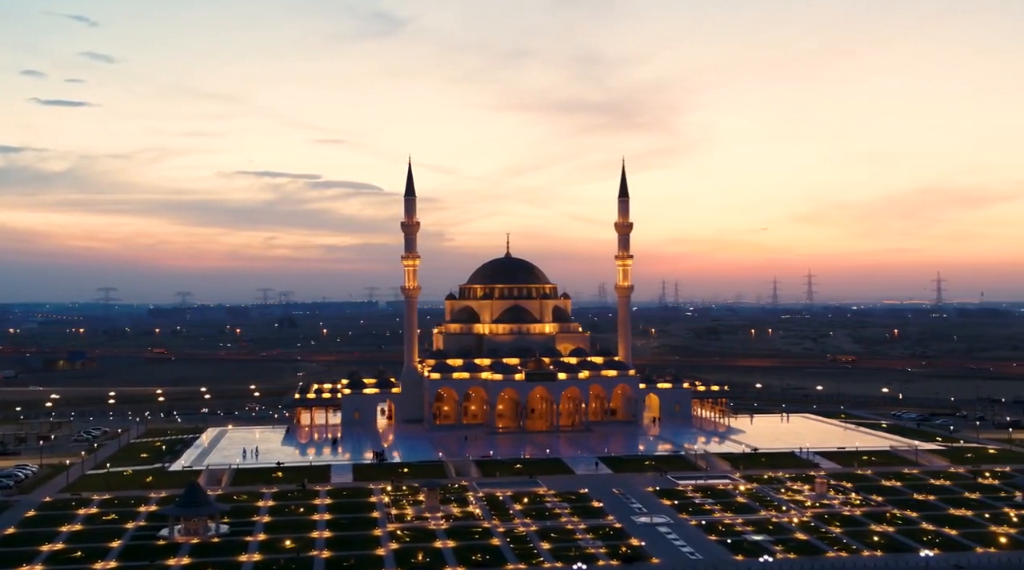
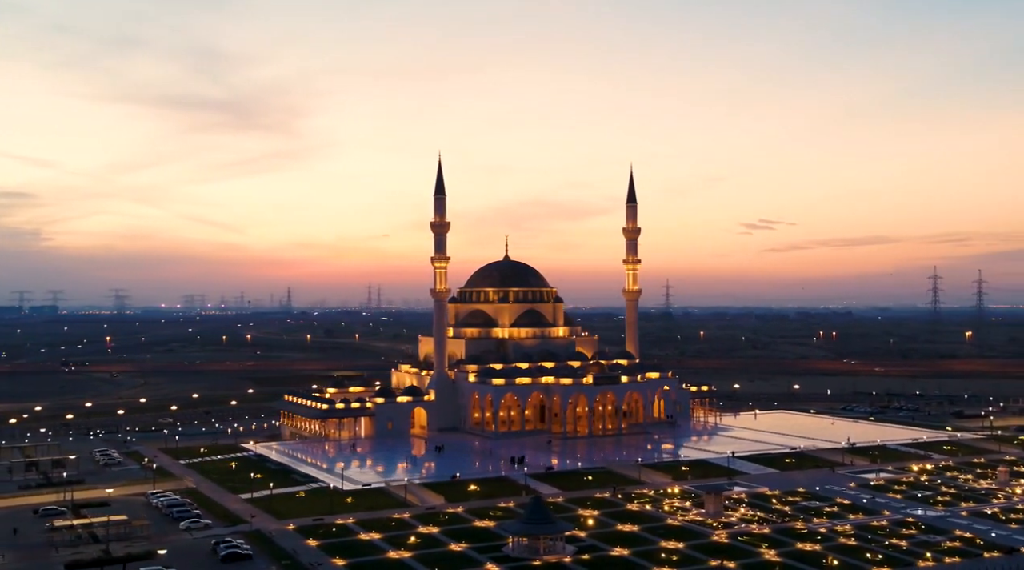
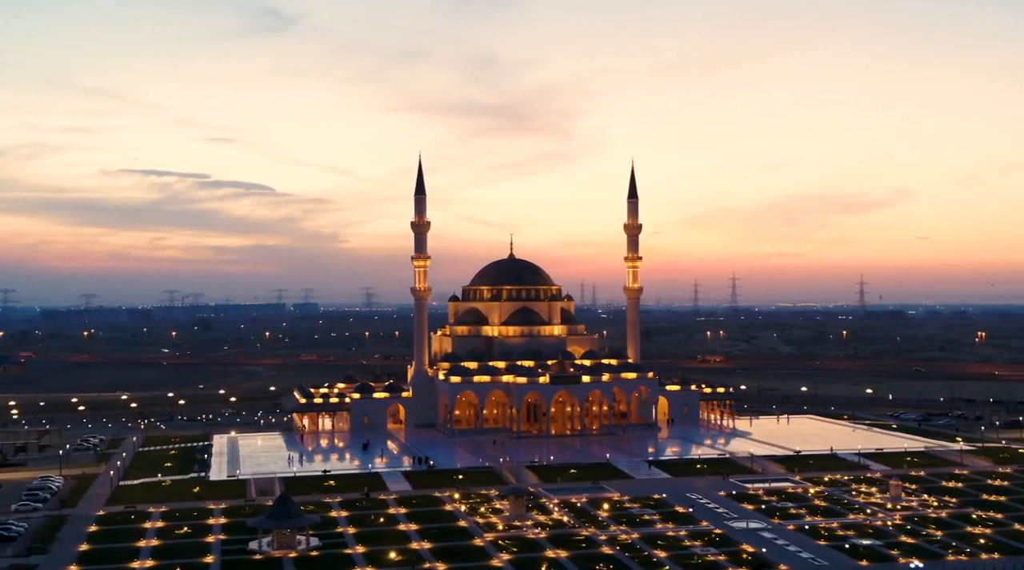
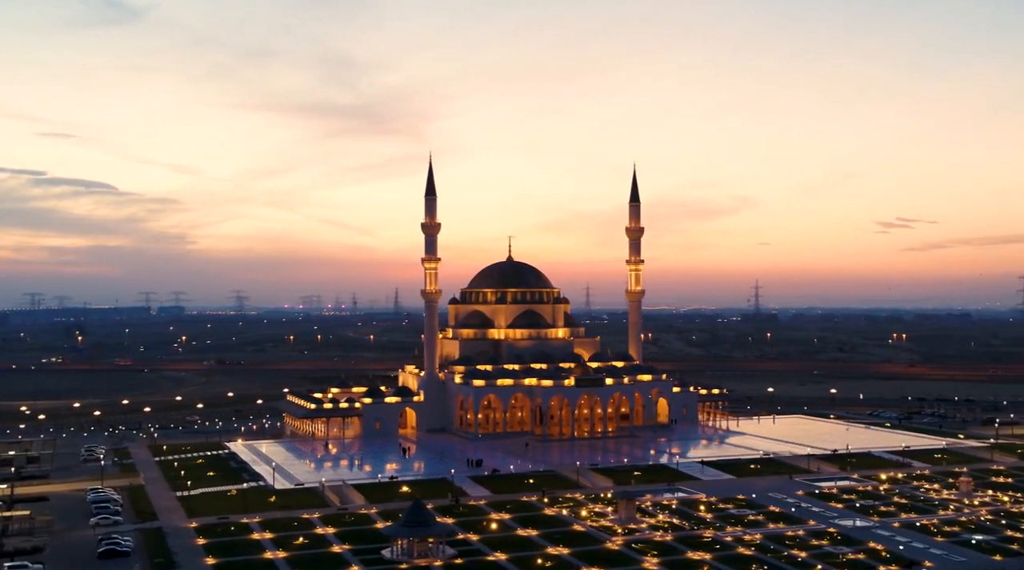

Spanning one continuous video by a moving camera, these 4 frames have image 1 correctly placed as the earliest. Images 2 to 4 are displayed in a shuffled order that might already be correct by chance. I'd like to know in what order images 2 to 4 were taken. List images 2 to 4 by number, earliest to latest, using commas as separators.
3, 4, 2
